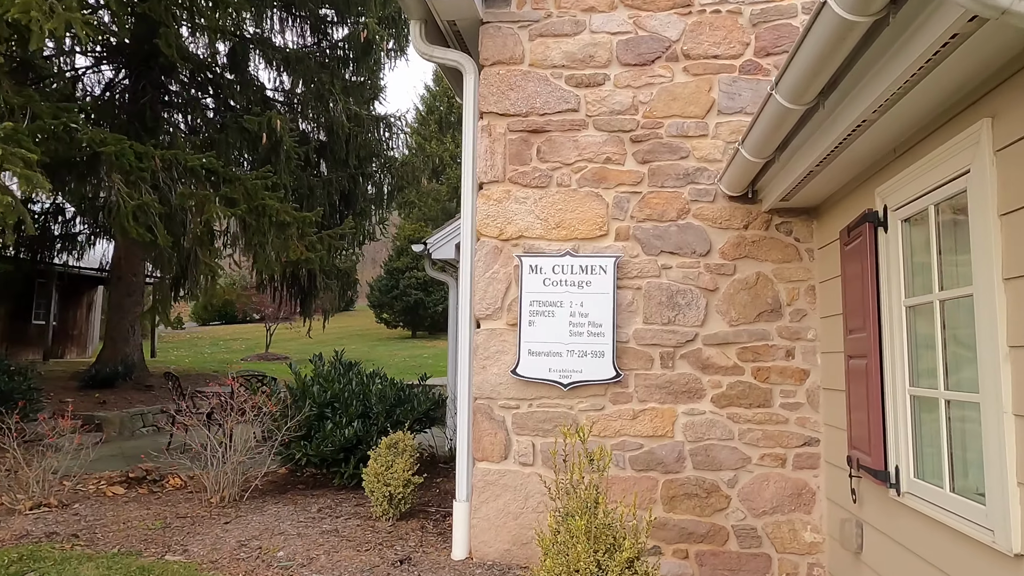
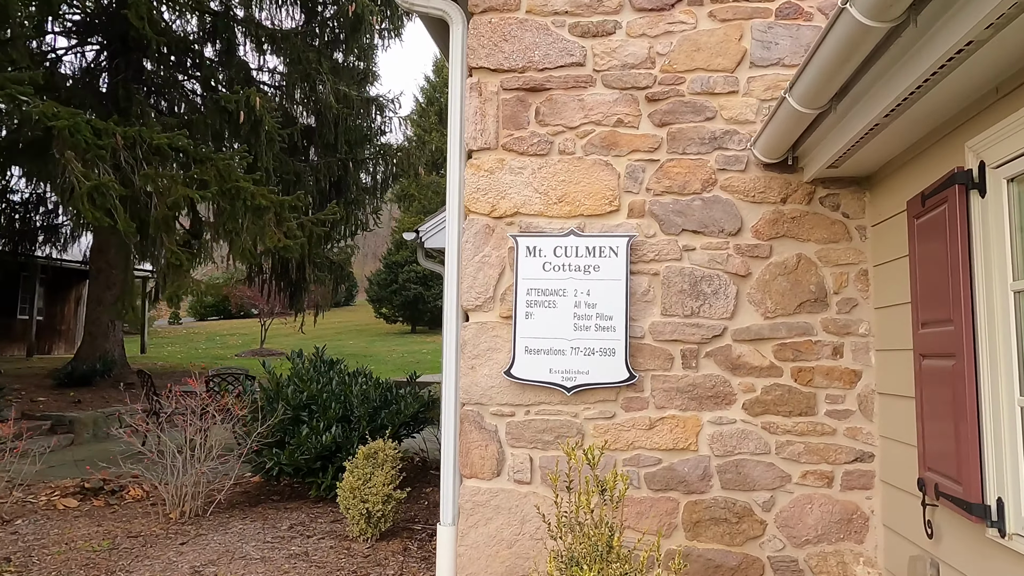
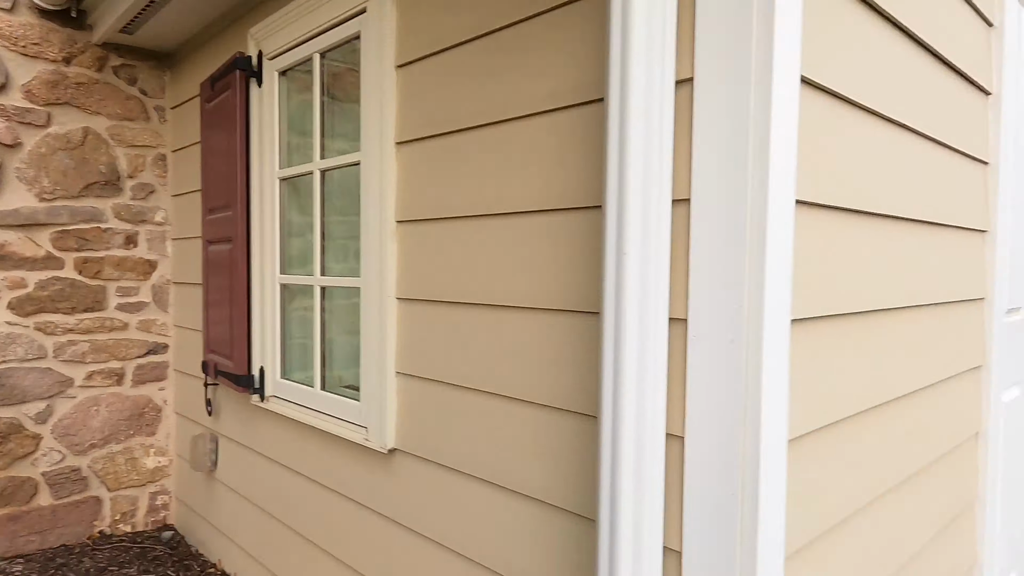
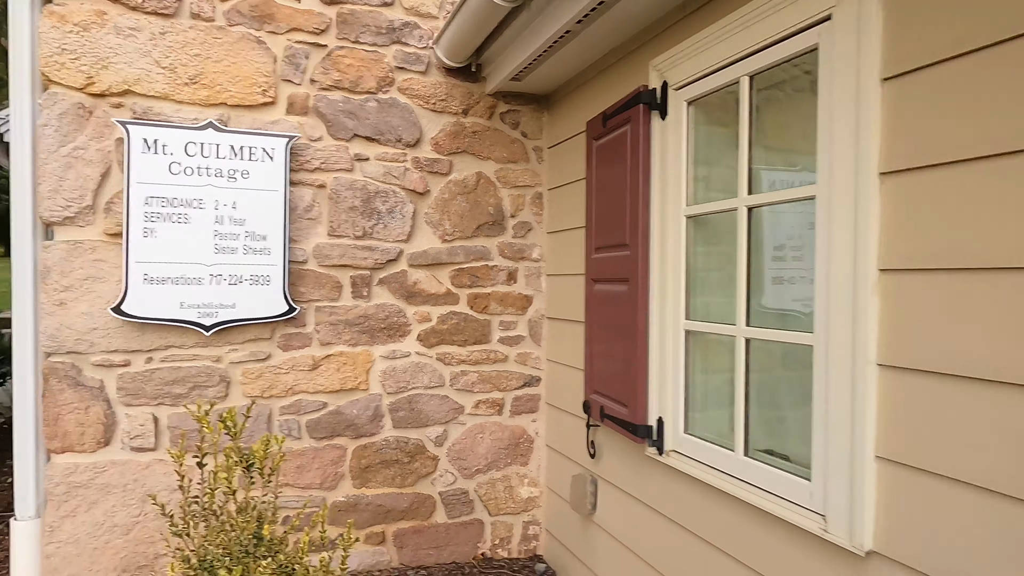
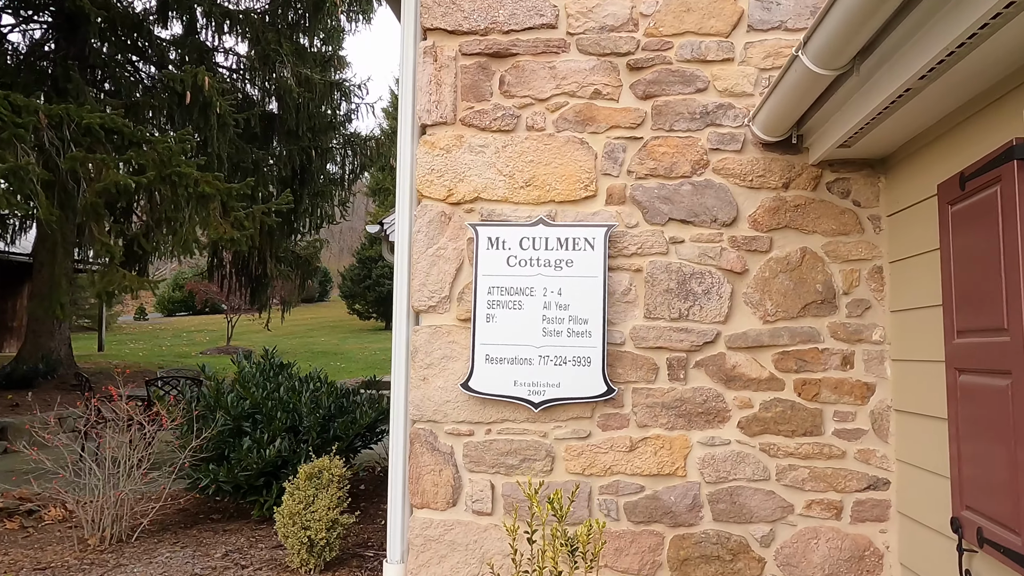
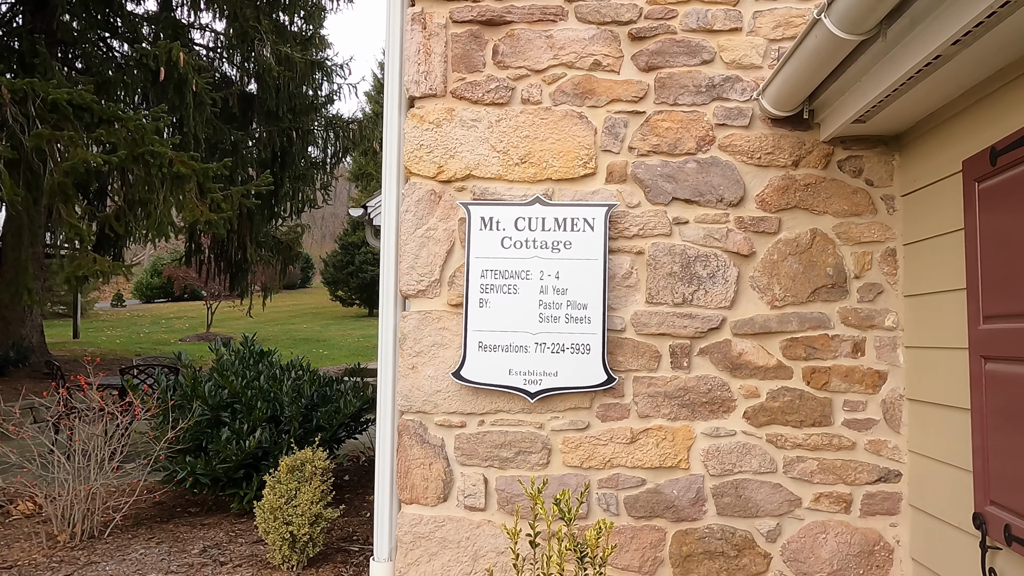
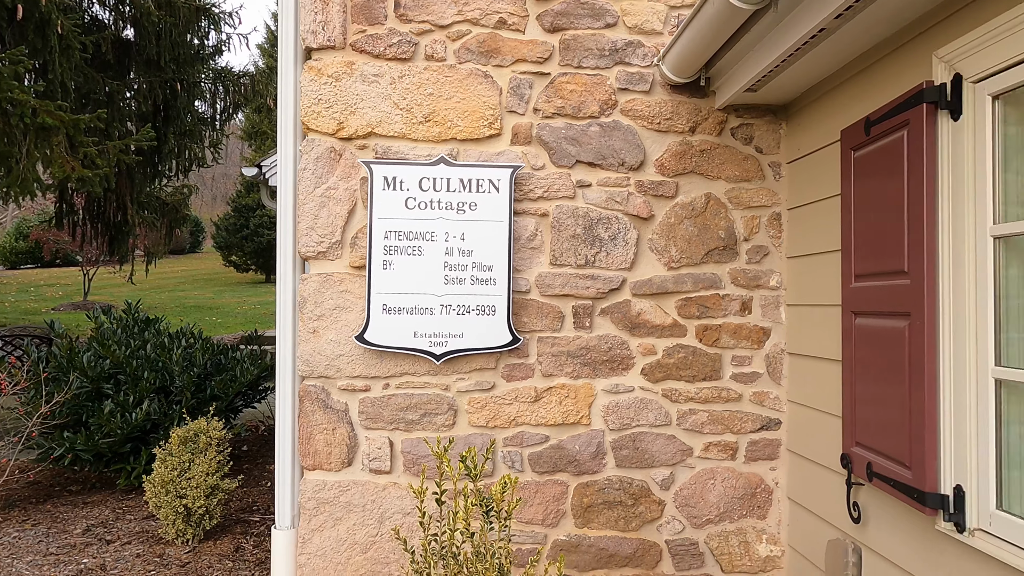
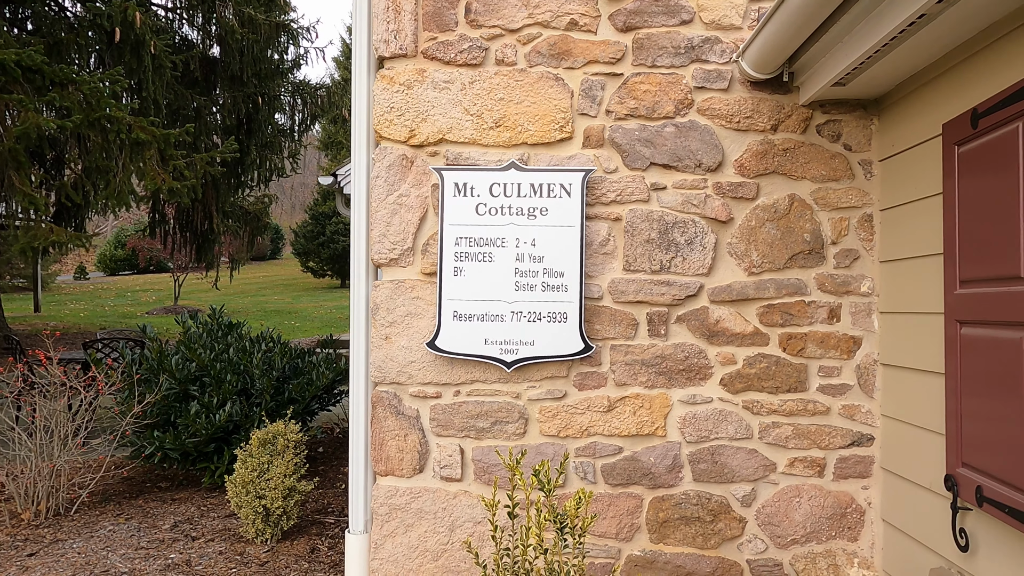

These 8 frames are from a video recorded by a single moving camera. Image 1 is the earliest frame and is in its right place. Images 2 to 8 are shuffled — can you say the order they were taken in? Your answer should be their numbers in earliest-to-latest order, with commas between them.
2, 5, 6, 8, 7, 4, 3
